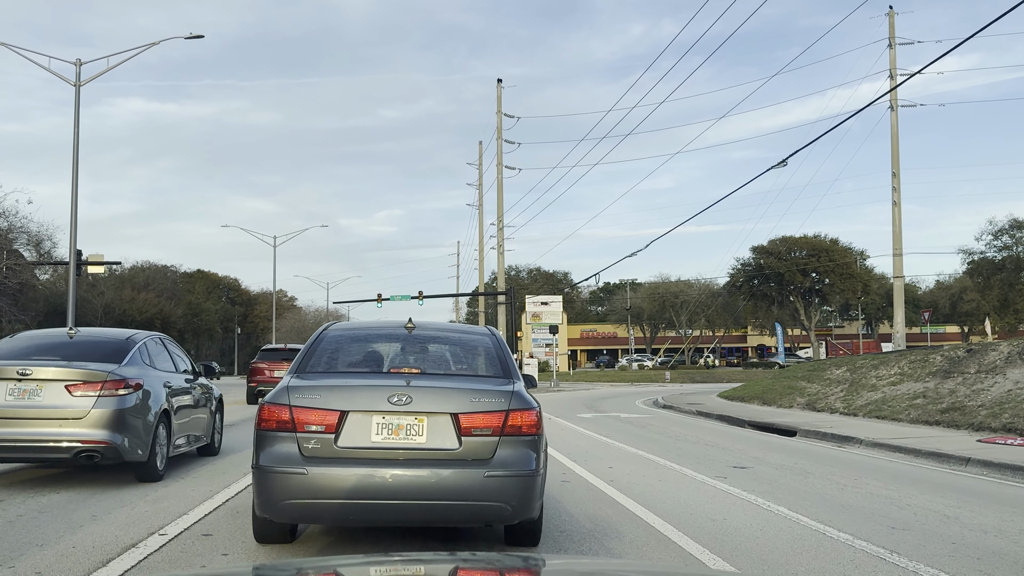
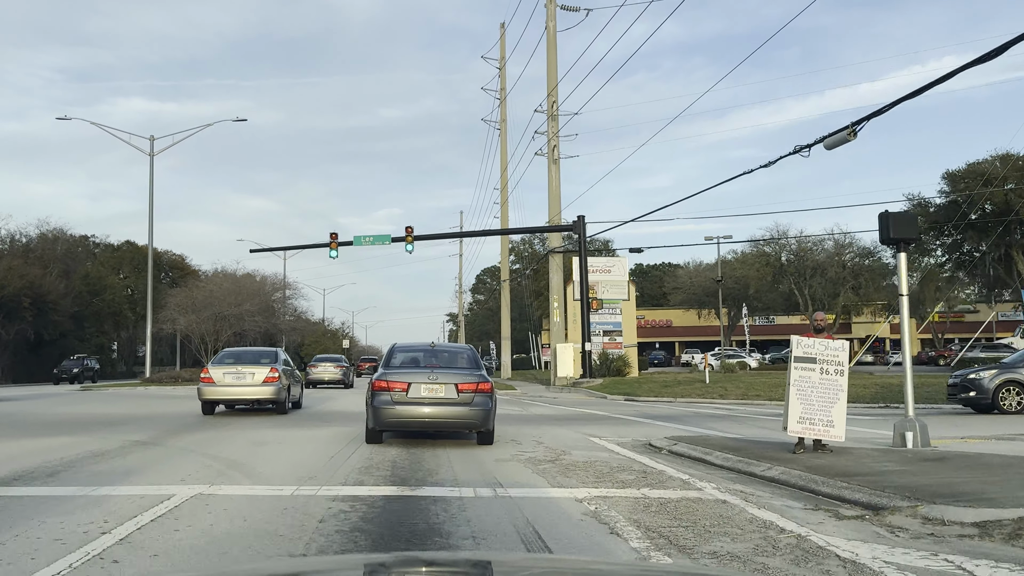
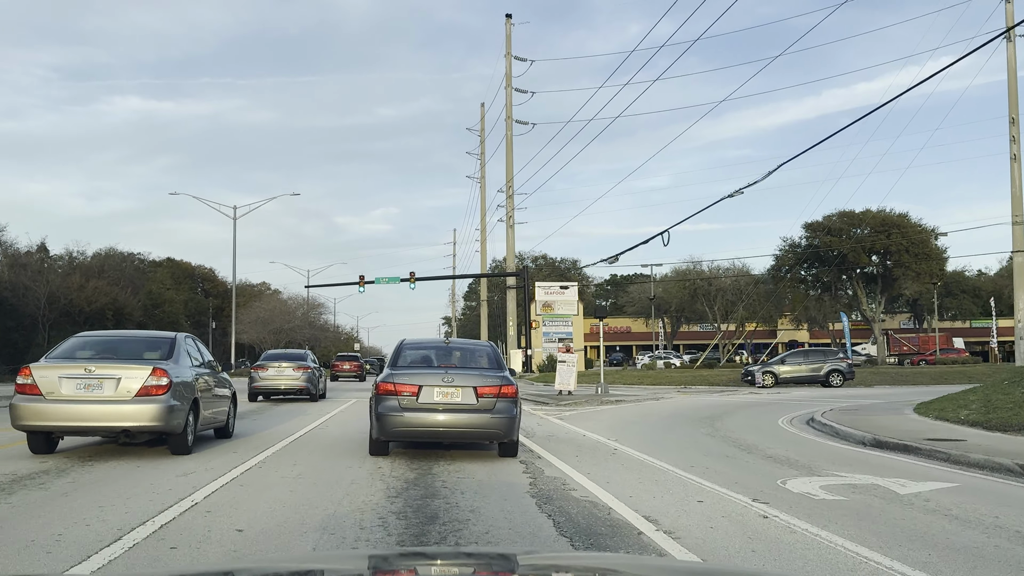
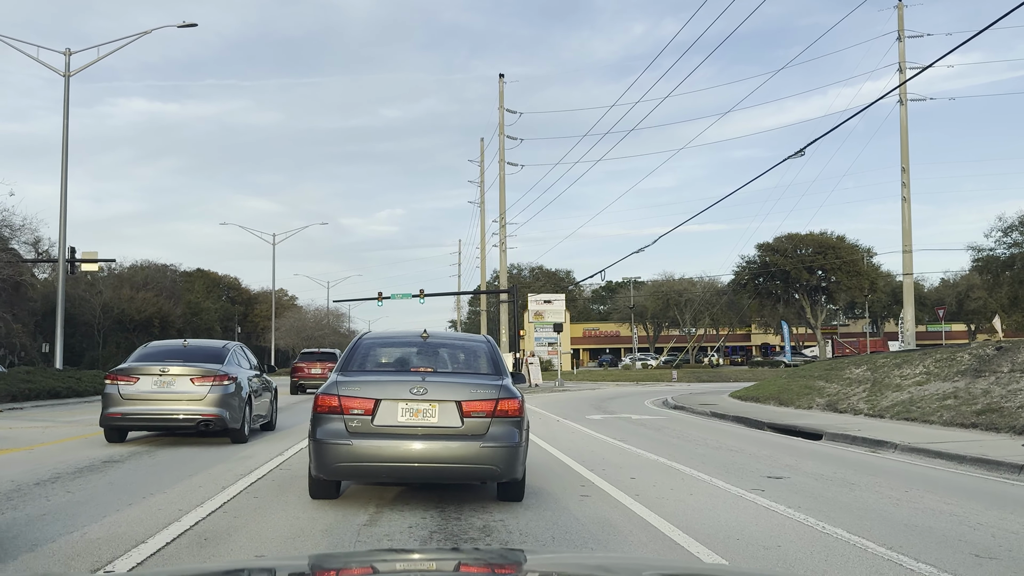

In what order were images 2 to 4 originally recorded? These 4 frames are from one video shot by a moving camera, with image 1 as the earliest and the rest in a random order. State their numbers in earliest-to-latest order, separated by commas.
4, 3, 2
